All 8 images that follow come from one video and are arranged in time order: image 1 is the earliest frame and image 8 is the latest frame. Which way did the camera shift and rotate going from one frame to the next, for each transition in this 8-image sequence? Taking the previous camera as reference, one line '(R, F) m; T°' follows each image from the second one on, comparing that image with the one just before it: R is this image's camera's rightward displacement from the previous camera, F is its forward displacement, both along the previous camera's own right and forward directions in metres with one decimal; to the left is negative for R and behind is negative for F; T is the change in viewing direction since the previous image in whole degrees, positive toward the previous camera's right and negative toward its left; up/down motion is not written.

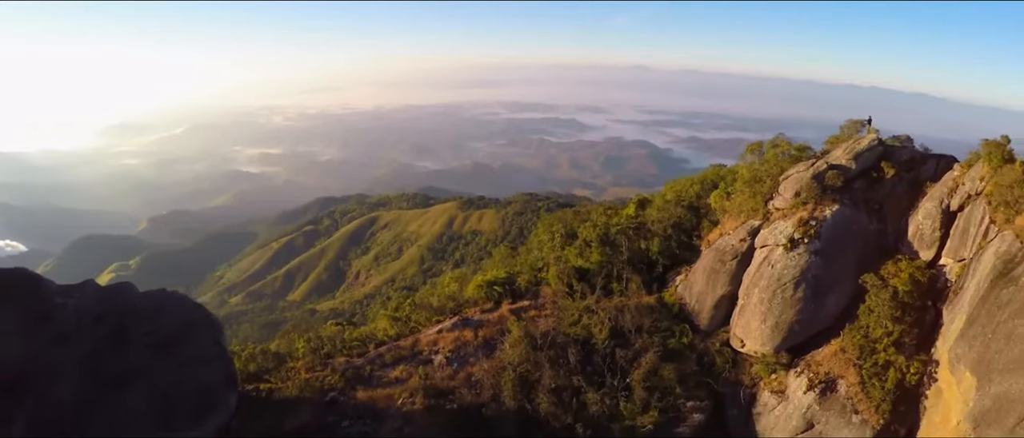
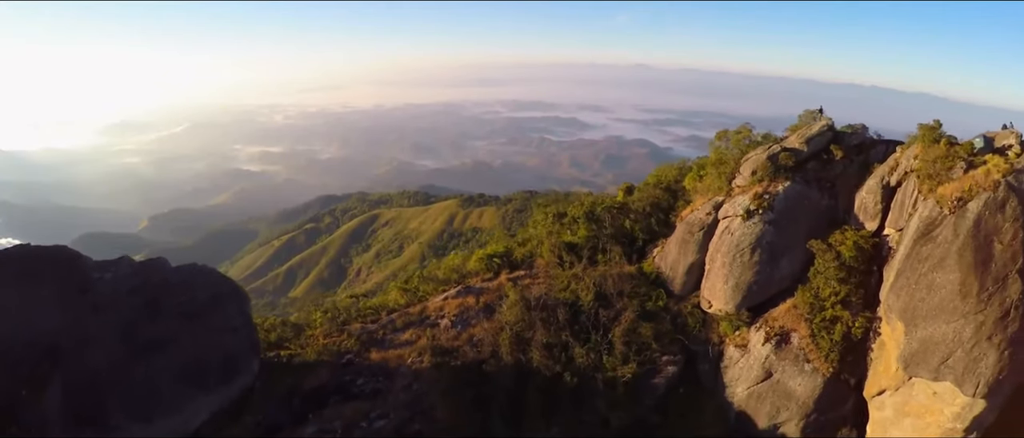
(+0.1, -1.4) m; 0°
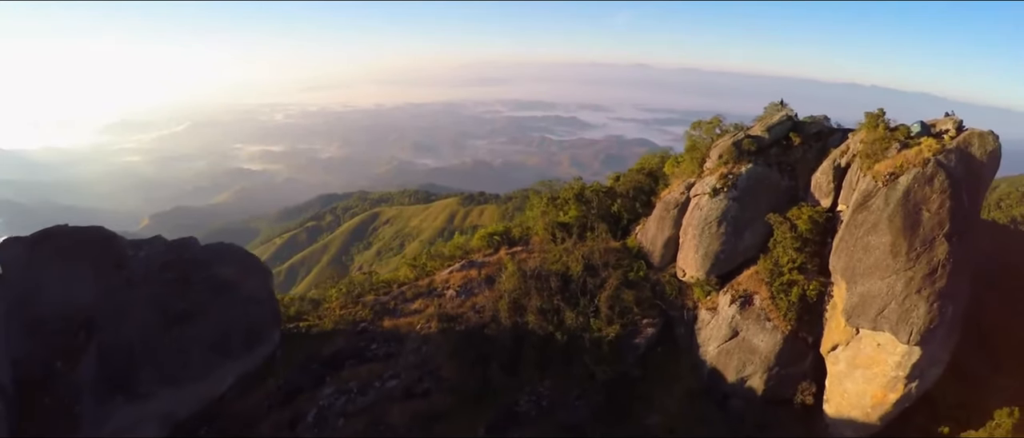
(0.0, -1.5) m; 0°
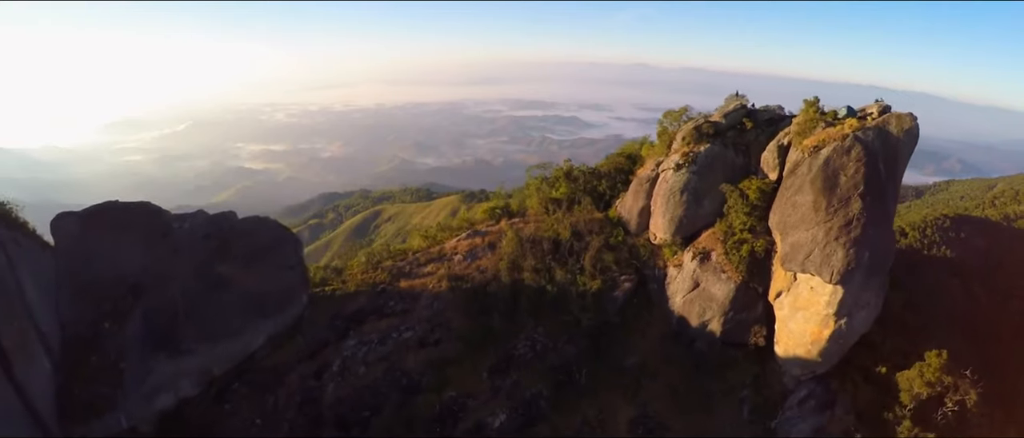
(+0.1, -2.4) m; 0°
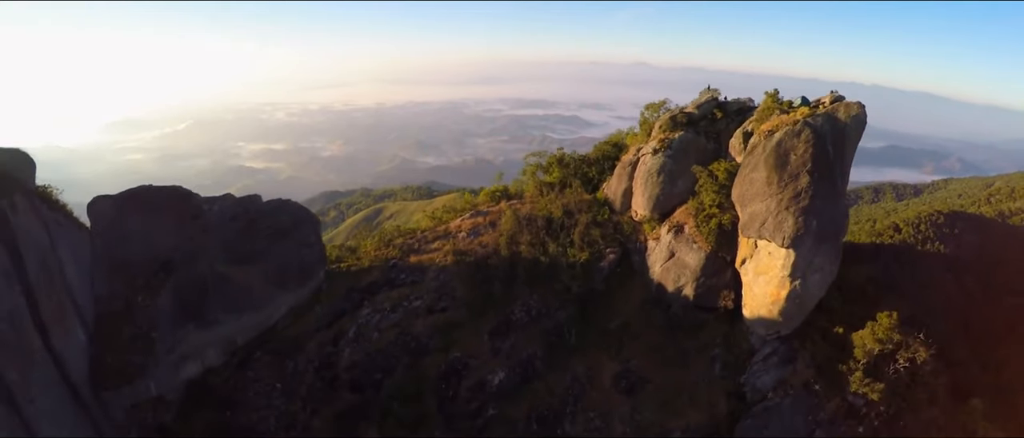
(+0.1, -2.0) m; 0°
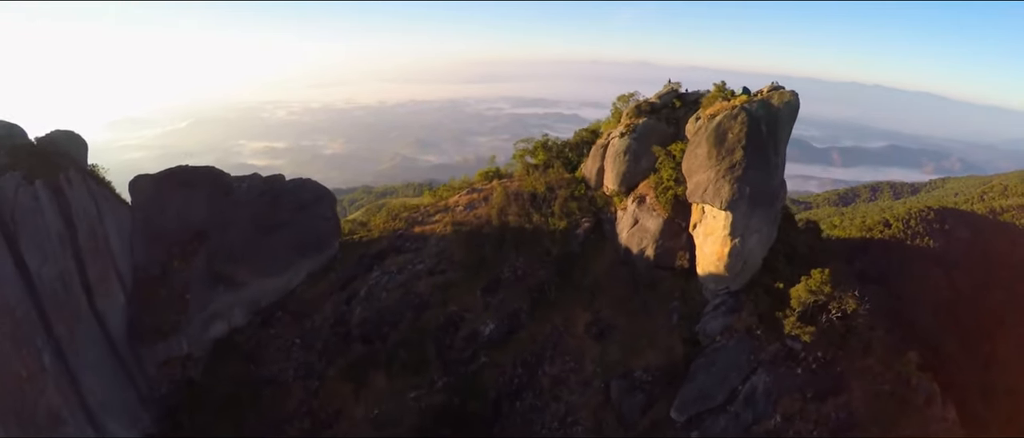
(+0.4, -3.0) m; 0°
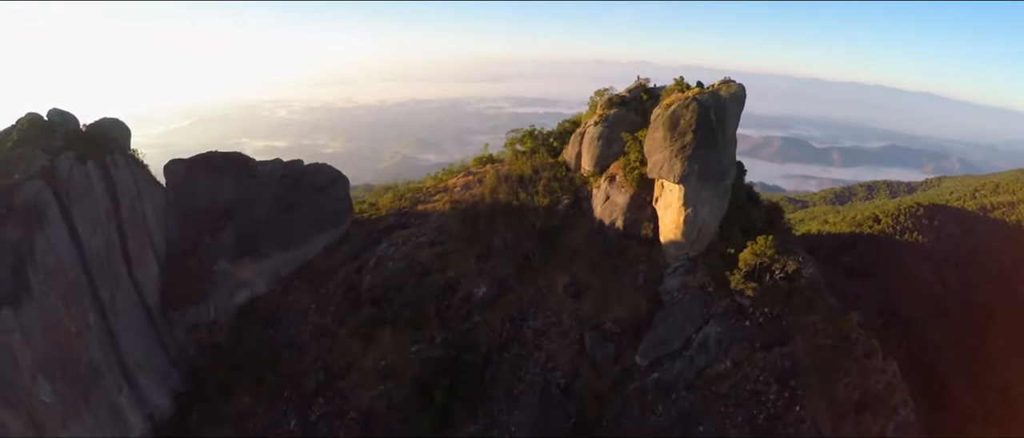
(+0.4, -3.2) m; 0°
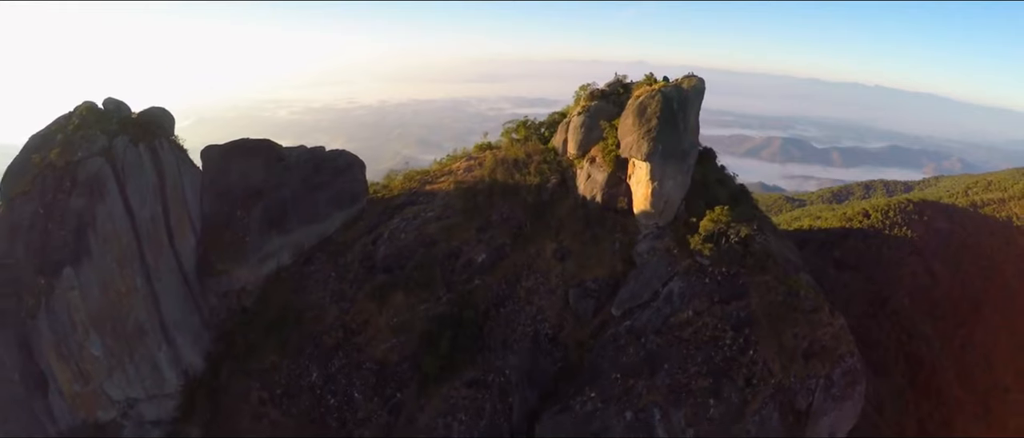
(+0.3, -3.8) m; 0°
